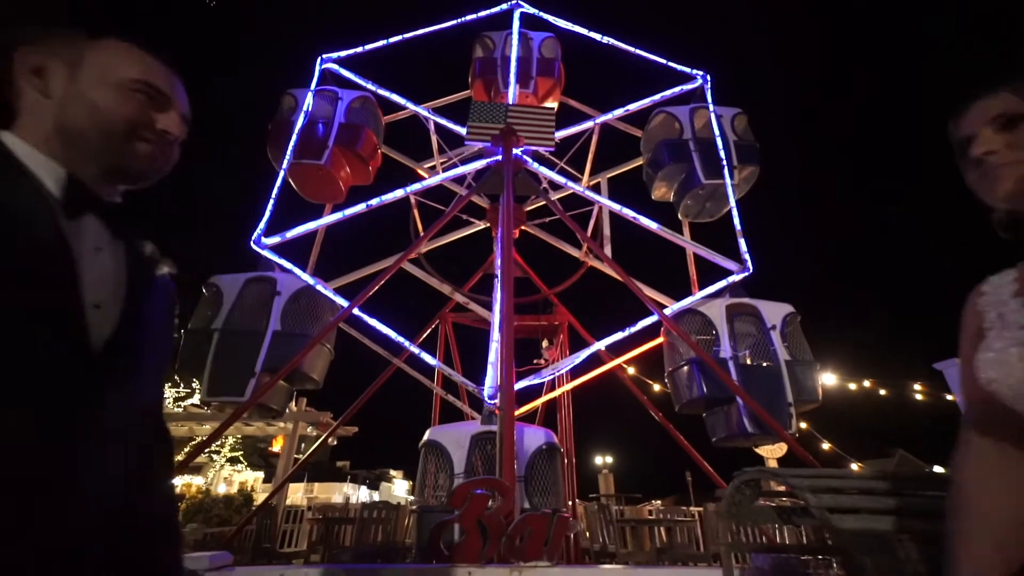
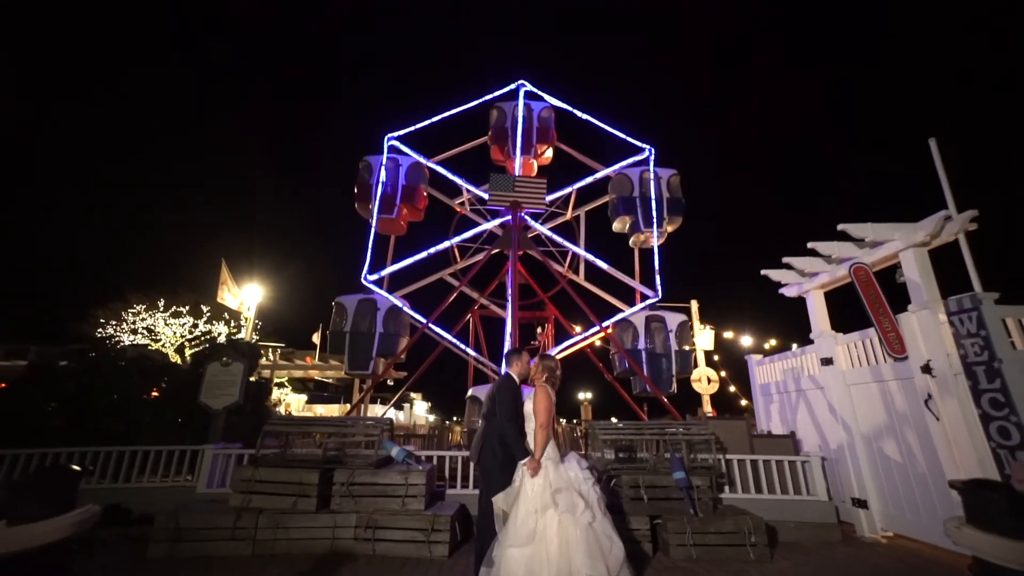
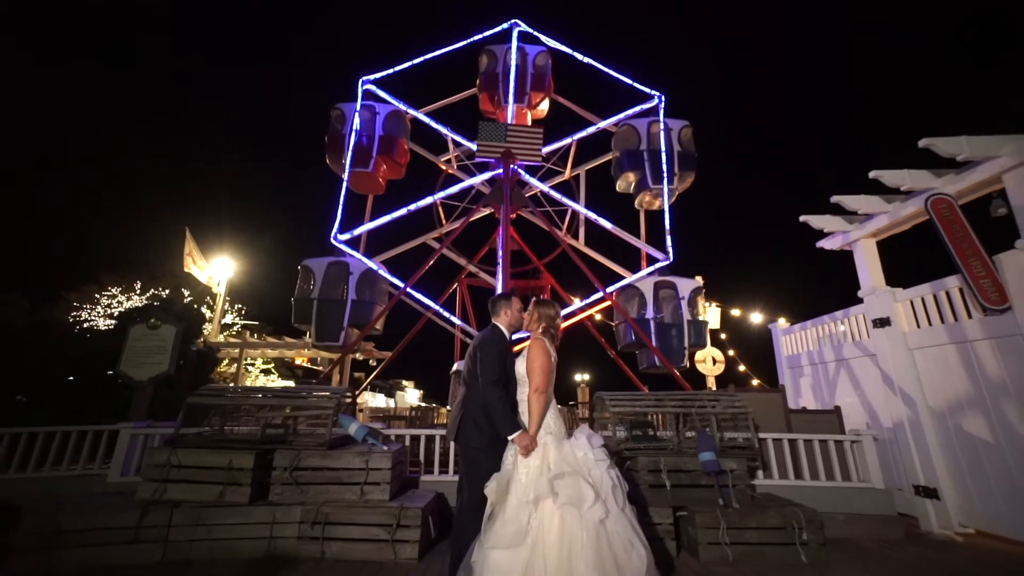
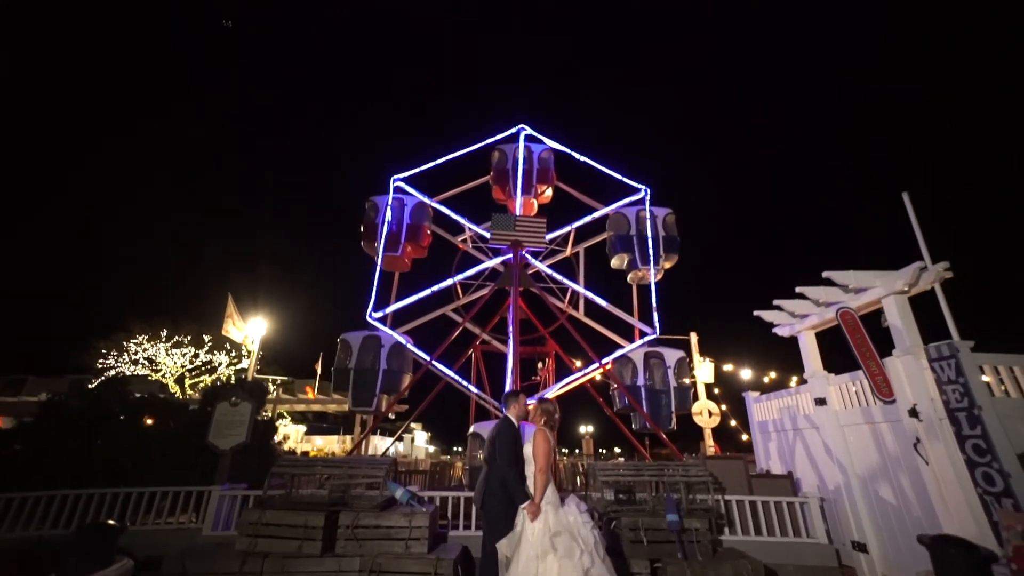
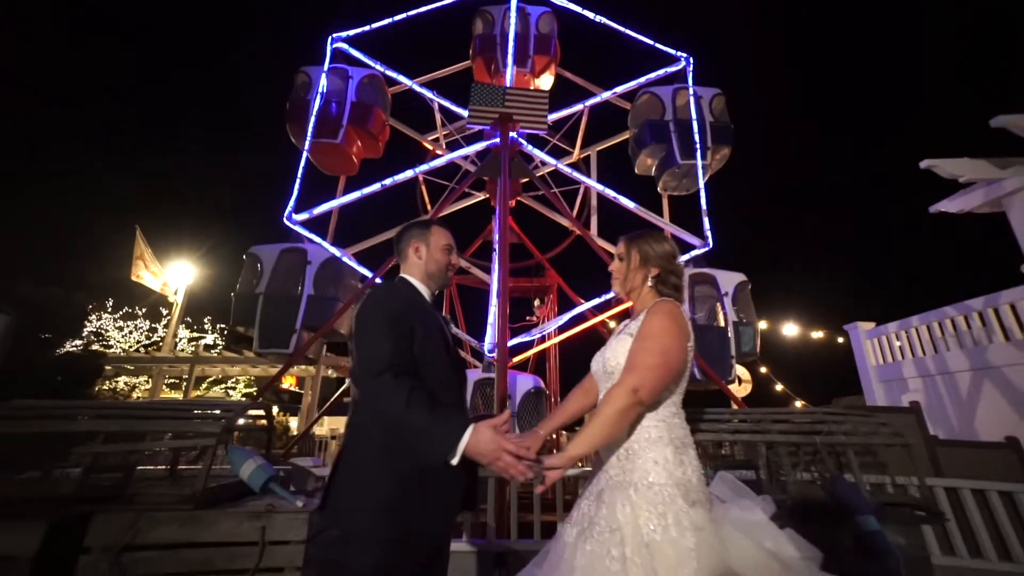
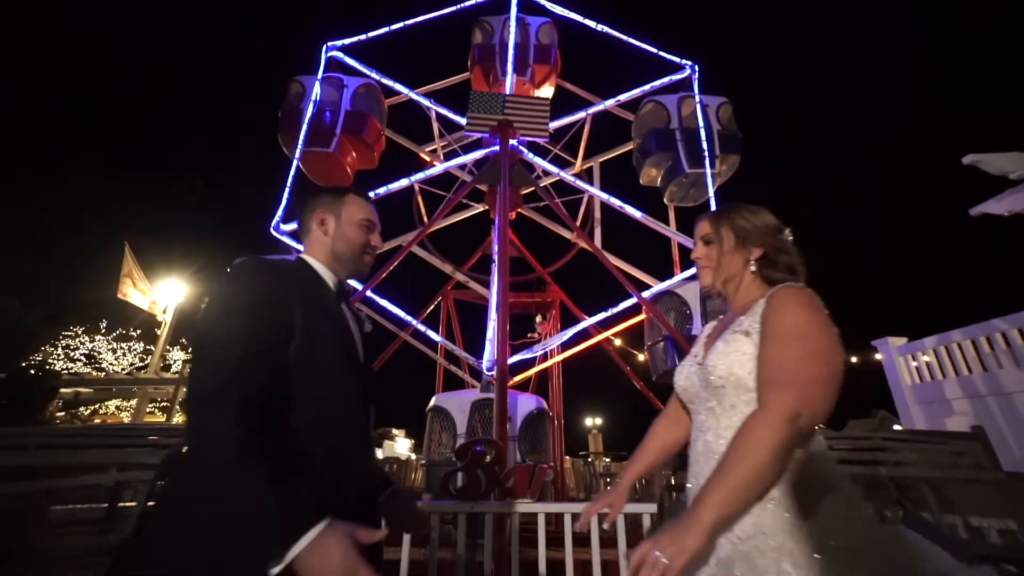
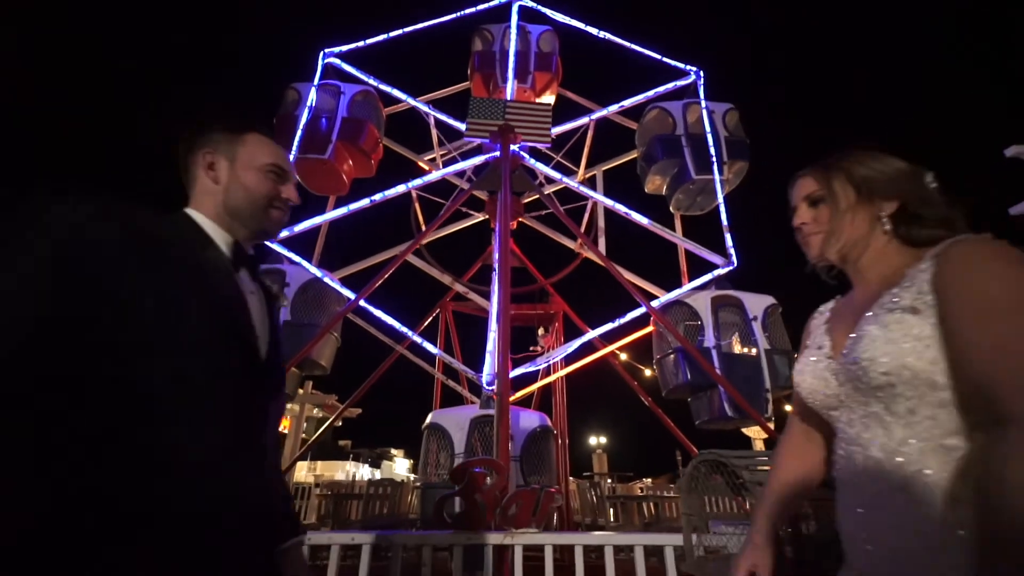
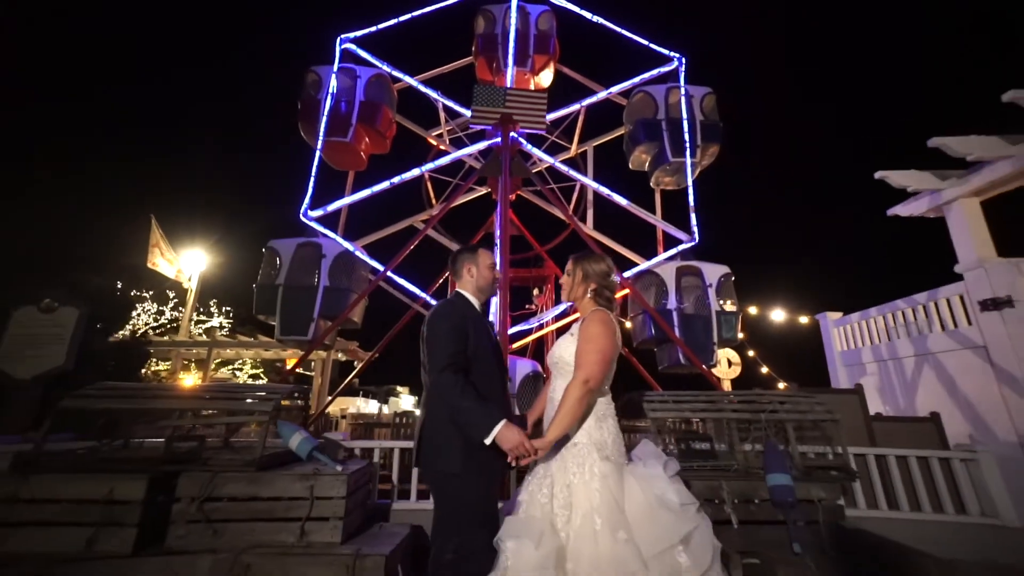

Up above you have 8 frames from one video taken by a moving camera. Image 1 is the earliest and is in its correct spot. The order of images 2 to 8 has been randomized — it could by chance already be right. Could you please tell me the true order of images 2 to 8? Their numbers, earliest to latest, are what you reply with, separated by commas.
7, 6, 5, 8, 3, 2, 4
